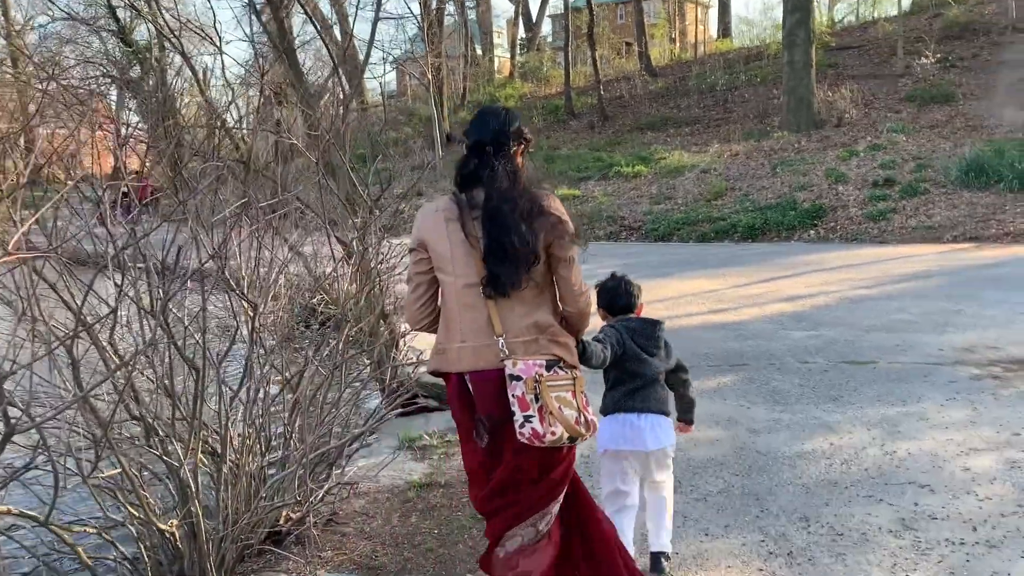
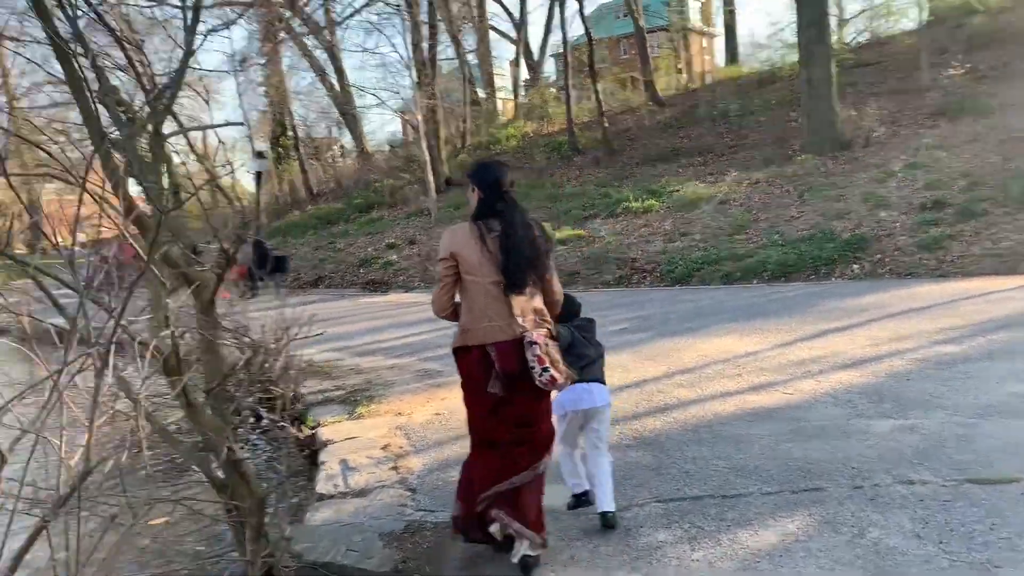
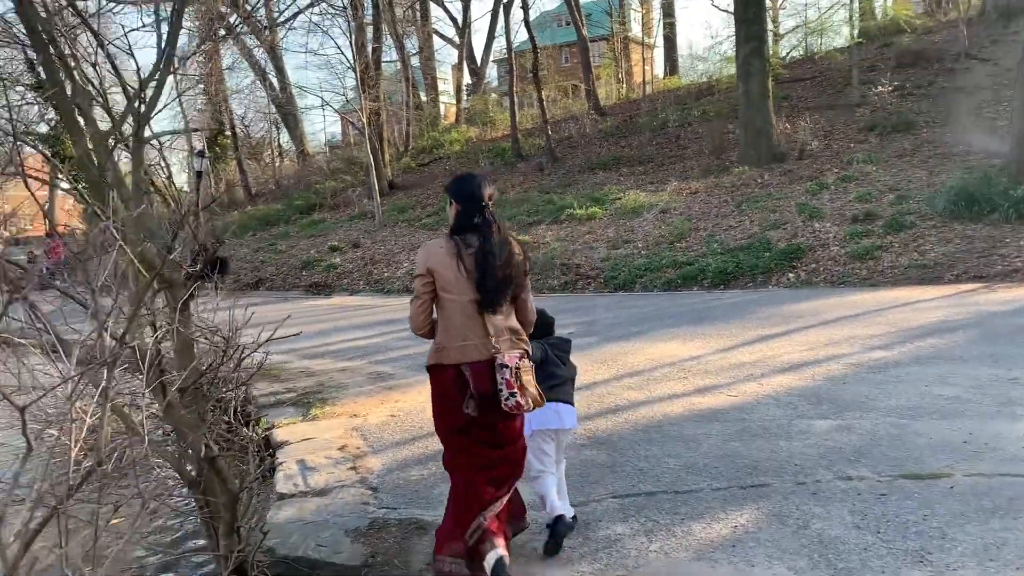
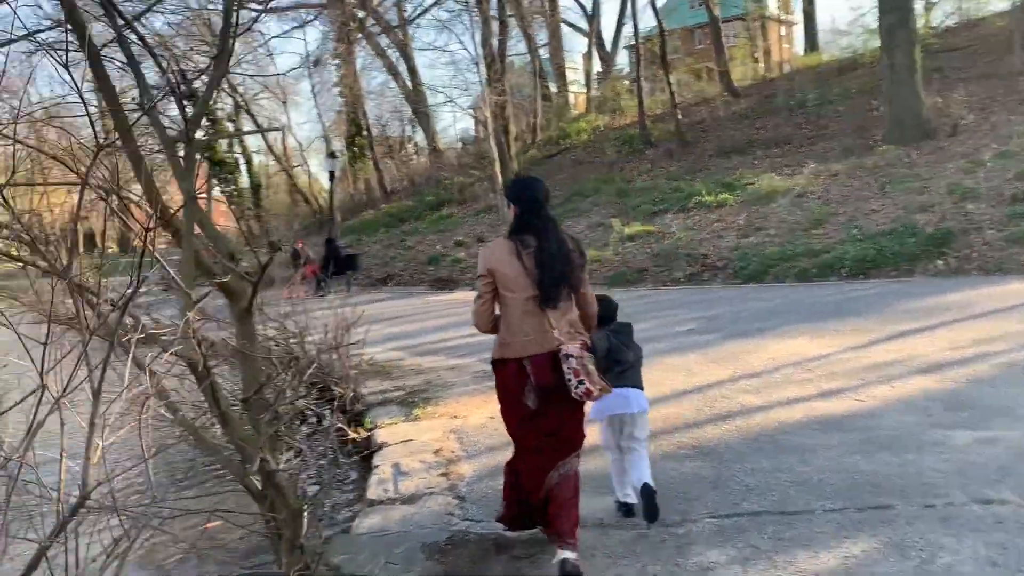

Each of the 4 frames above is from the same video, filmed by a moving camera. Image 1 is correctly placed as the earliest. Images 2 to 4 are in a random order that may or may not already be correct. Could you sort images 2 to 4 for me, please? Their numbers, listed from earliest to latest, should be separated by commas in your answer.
3, 2, 4
